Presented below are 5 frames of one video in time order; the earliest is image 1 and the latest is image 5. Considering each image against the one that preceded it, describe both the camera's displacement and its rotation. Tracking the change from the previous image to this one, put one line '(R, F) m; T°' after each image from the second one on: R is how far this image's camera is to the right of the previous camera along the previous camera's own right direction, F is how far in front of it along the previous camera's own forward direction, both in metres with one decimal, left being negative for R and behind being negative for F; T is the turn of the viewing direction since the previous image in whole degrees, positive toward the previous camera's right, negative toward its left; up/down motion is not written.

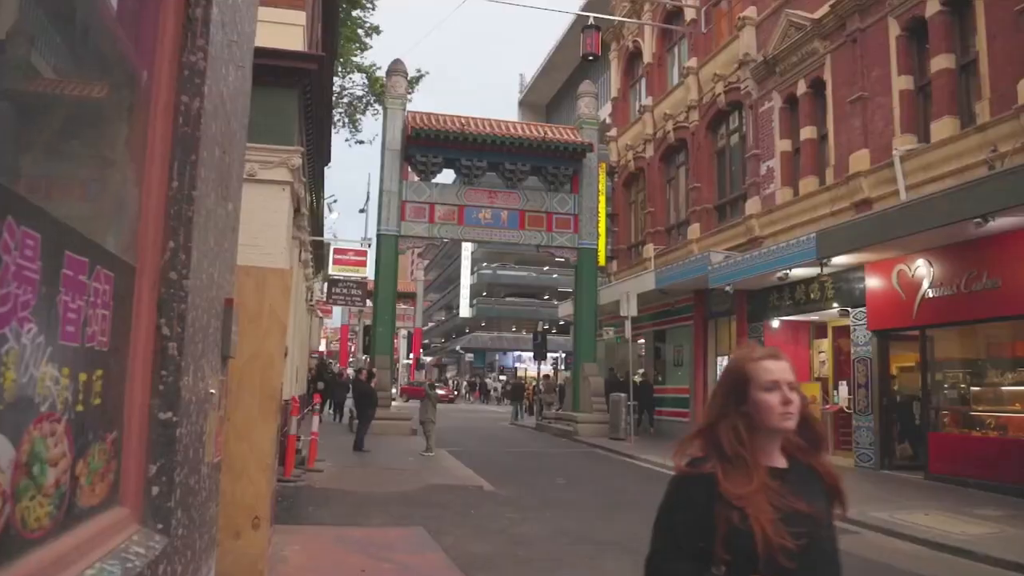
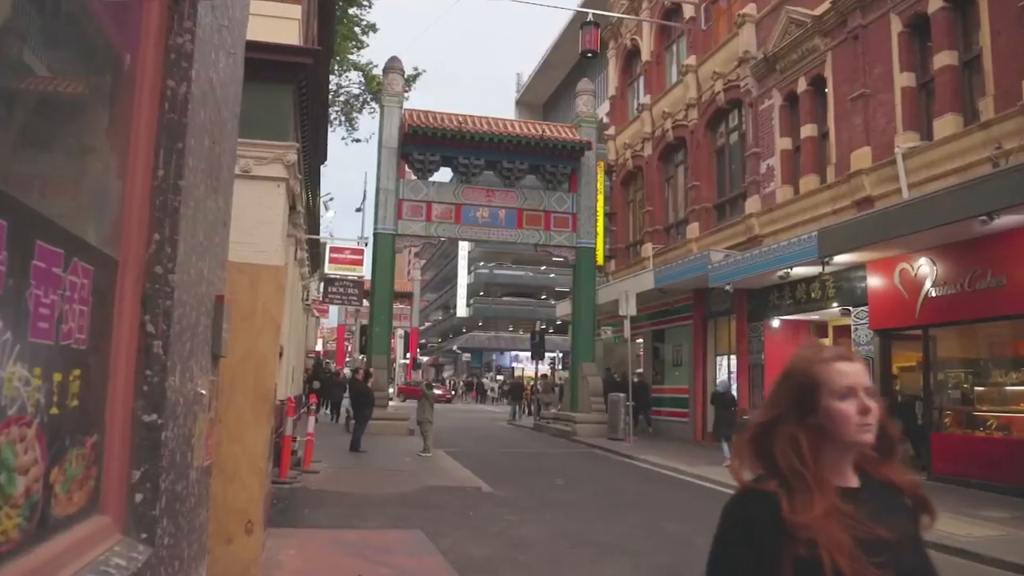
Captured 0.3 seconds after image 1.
(0.0, +0.2) m; 0°
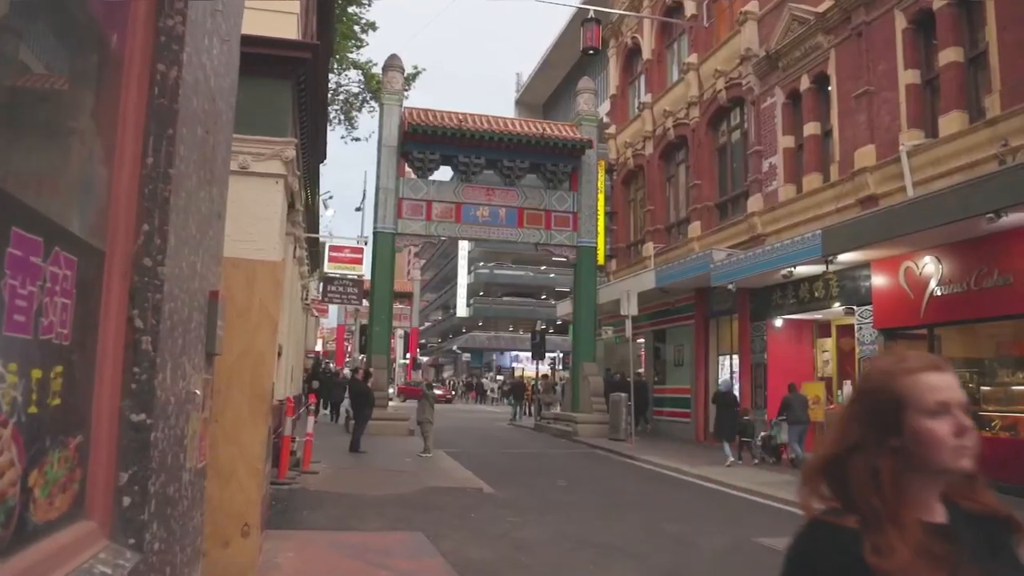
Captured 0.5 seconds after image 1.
(0.0, +0.1) m; 0°
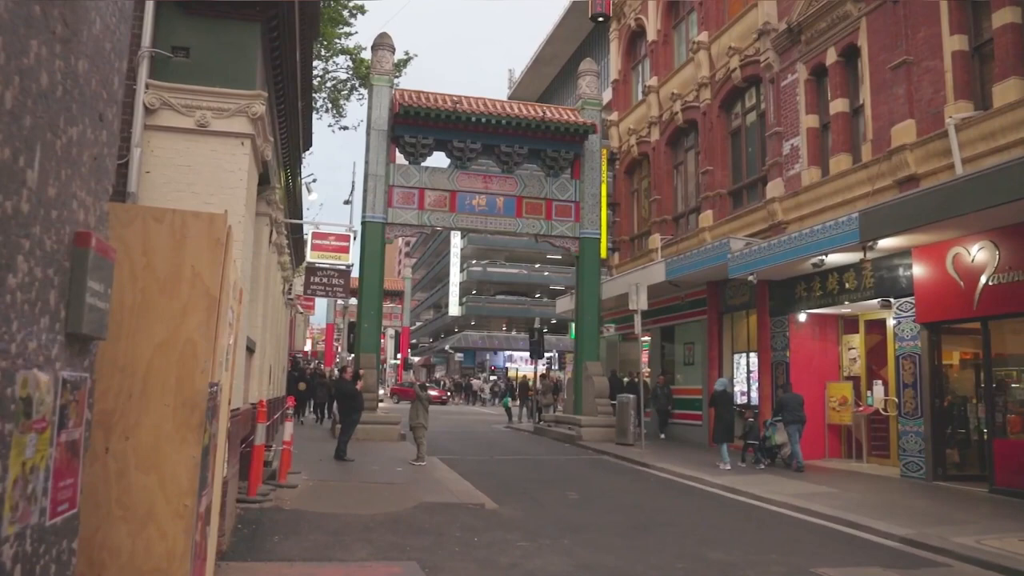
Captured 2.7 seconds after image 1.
(-0.2, +1.5) m; +1°
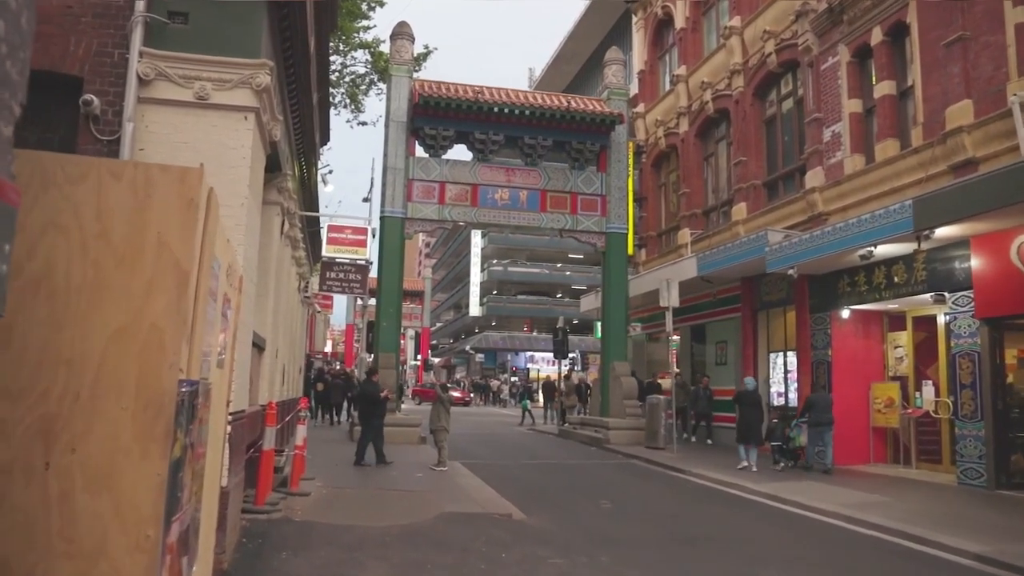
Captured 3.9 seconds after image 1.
(-0.1, +0.8) m; -1°
